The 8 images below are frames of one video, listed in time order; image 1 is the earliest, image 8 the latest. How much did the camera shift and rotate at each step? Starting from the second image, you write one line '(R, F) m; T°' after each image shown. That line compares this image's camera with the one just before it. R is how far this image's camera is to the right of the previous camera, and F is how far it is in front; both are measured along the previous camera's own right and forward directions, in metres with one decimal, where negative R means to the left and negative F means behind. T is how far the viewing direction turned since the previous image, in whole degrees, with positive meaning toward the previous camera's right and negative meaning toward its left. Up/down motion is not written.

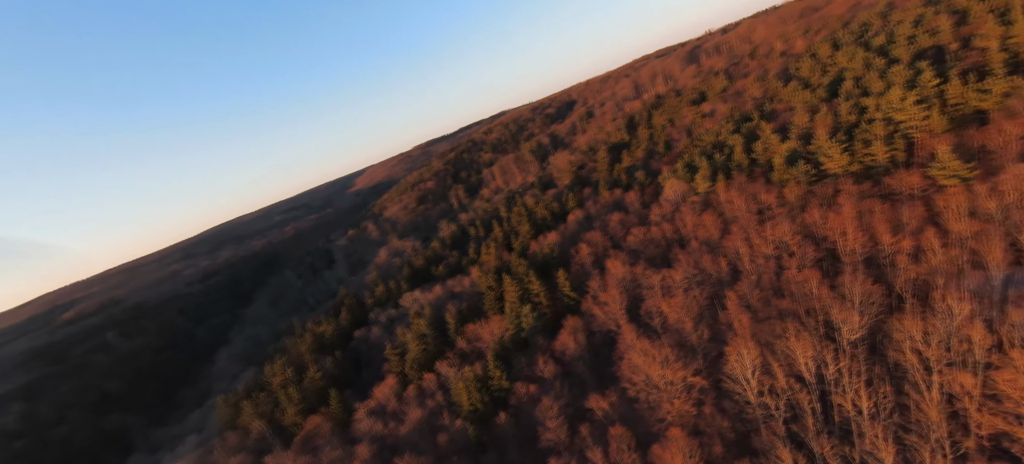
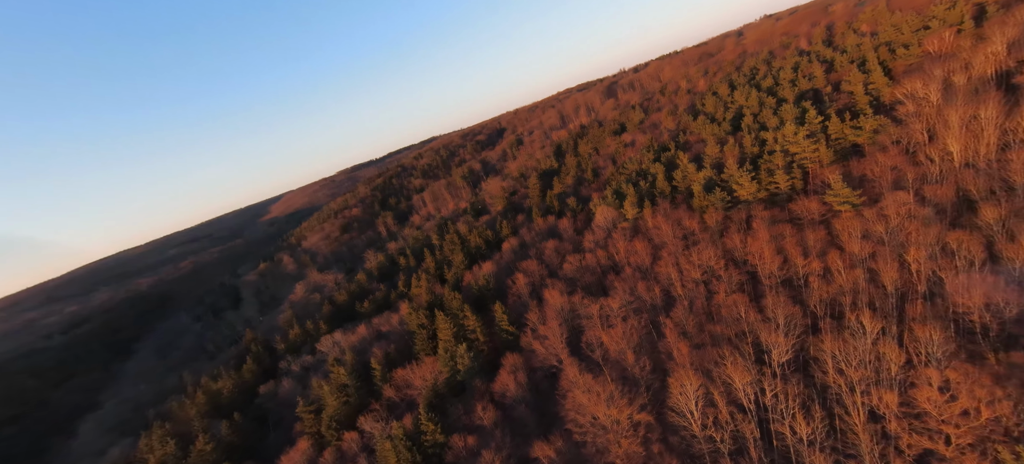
(0.0, +1.9) m; +9°
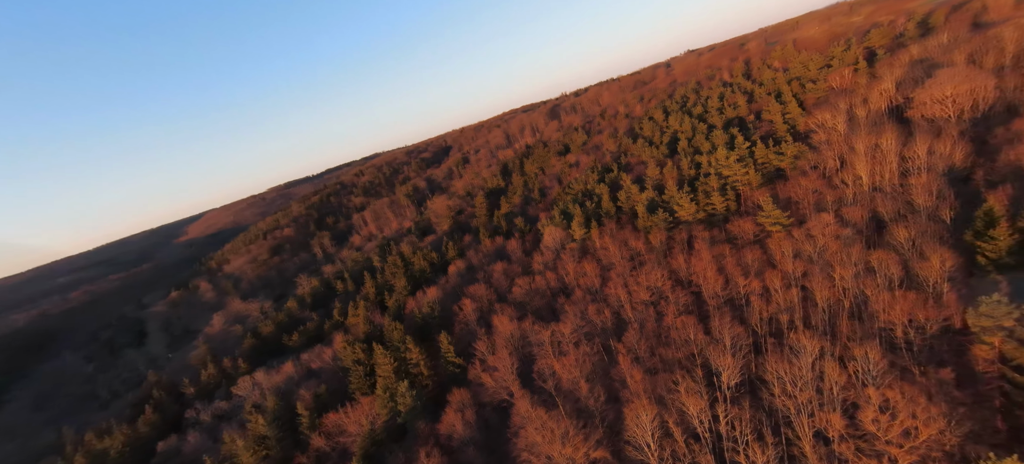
(0.0, +1.7) m; +7°
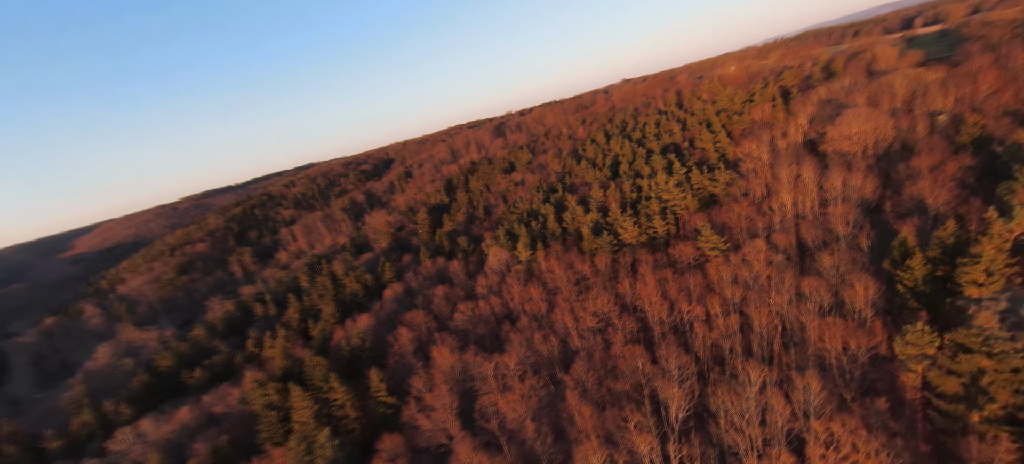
(0.0, +2.1) m; +8°
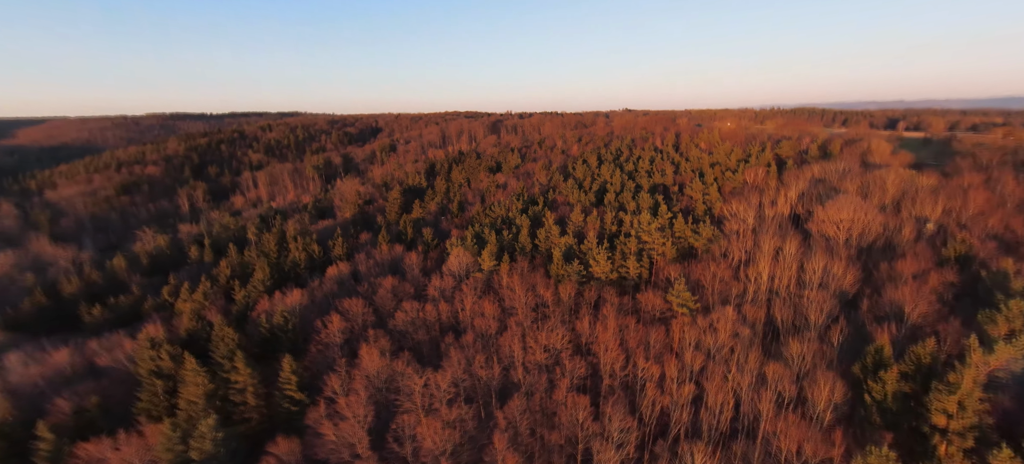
(+0.4, +3.1) m; +4°
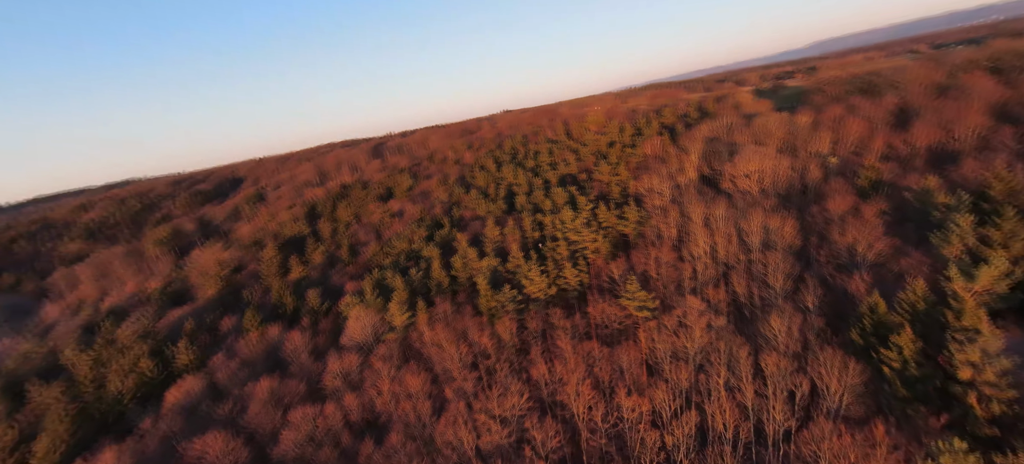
(+0.6, +8.0) m; +12°
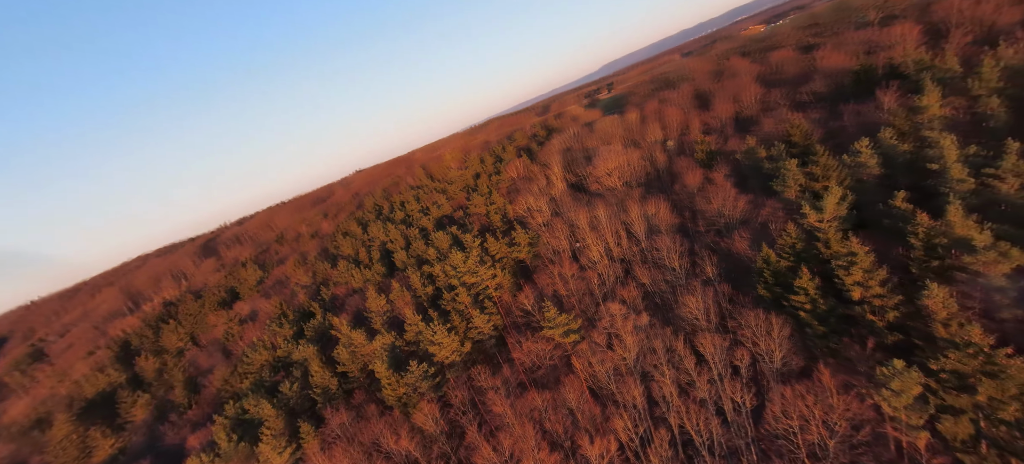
(0.0, +4.2) m; +17°
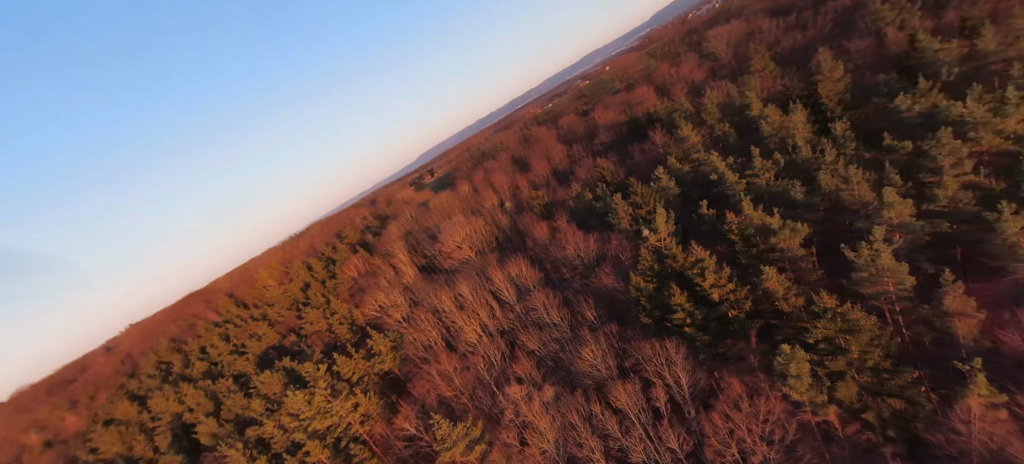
(+0.1, +4.1) m; +22°
